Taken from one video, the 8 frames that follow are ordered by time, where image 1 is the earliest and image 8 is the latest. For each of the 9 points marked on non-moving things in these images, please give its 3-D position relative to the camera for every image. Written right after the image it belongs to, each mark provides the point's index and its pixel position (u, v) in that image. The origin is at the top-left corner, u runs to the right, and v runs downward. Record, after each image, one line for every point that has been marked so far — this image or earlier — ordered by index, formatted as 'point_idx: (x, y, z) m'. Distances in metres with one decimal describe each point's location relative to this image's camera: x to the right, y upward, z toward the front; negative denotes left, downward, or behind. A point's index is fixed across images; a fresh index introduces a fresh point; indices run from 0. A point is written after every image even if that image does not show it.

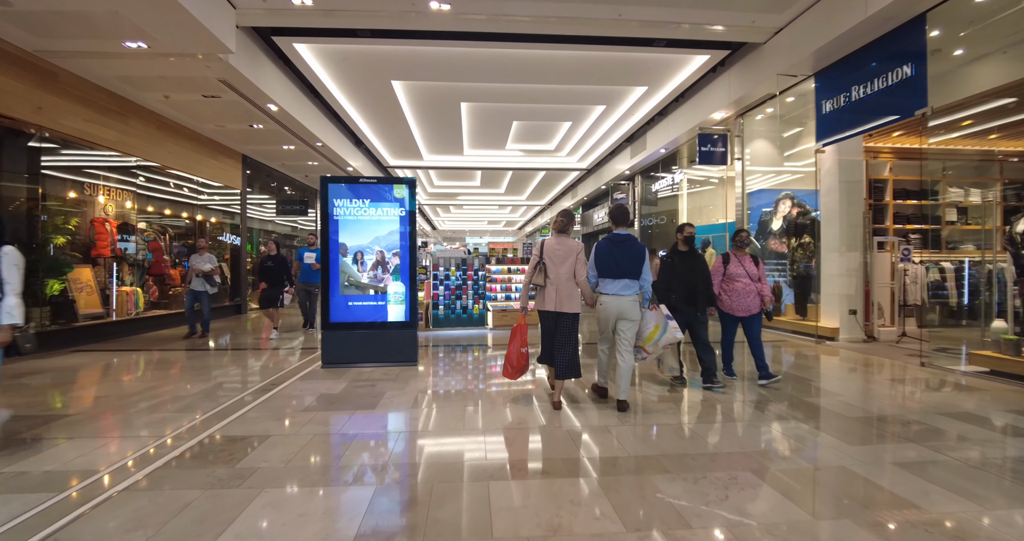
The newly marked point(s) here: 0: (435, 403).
0: (-0.6, -1.1, +3.8) m
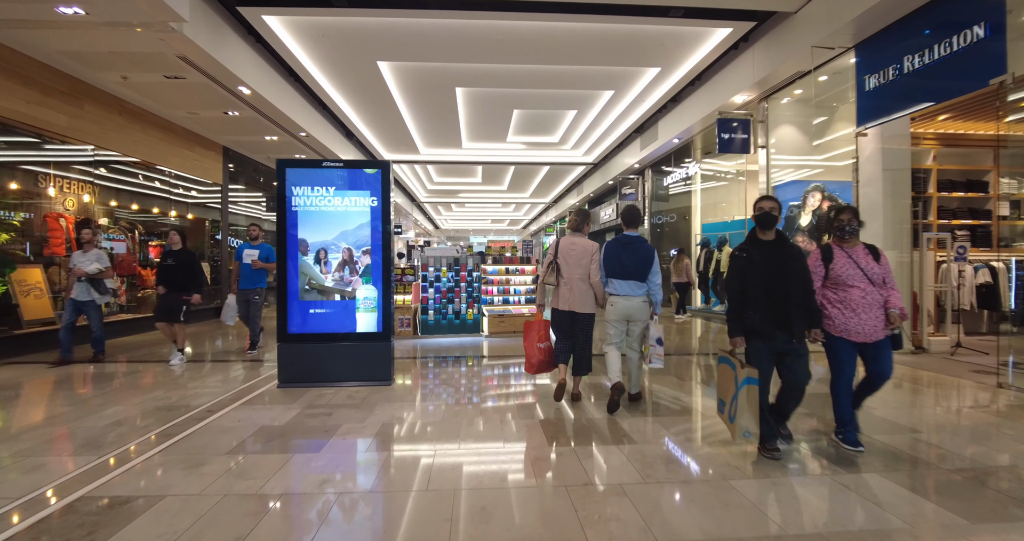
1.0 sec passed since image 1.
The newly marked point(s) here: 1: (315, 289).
0: (-0.7, -1.1, +3.1) m
1: (-1.7, -0.2, +3.9) m
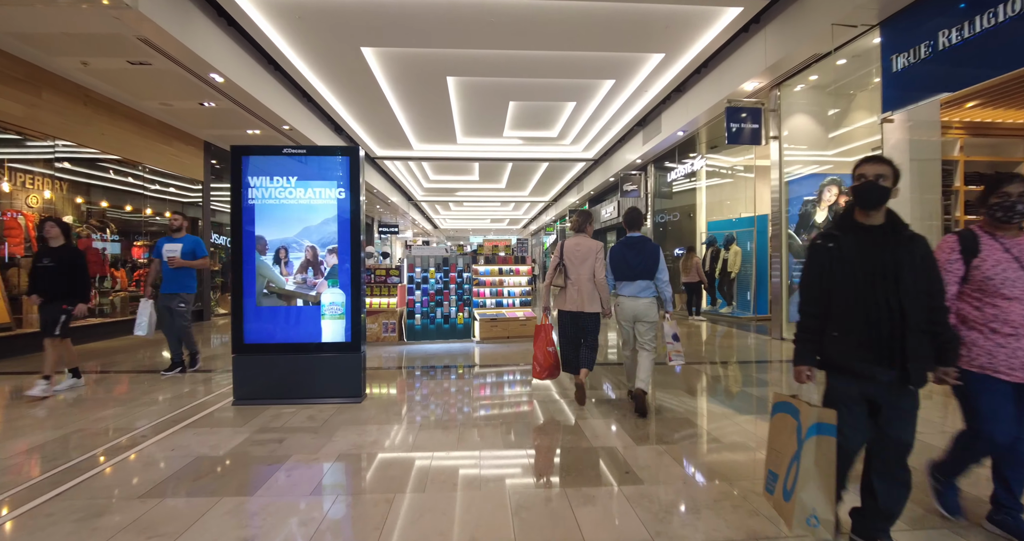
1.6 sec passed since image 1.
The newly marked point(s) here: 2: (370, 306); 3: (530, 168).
0: (-0.8, -1.1, +2.6) m
1: (-1.8, -0.2, +3.5) m
2: (-1.9, -0.5, +6.0) m
3: (+0.6, +3.2, +13.9) m
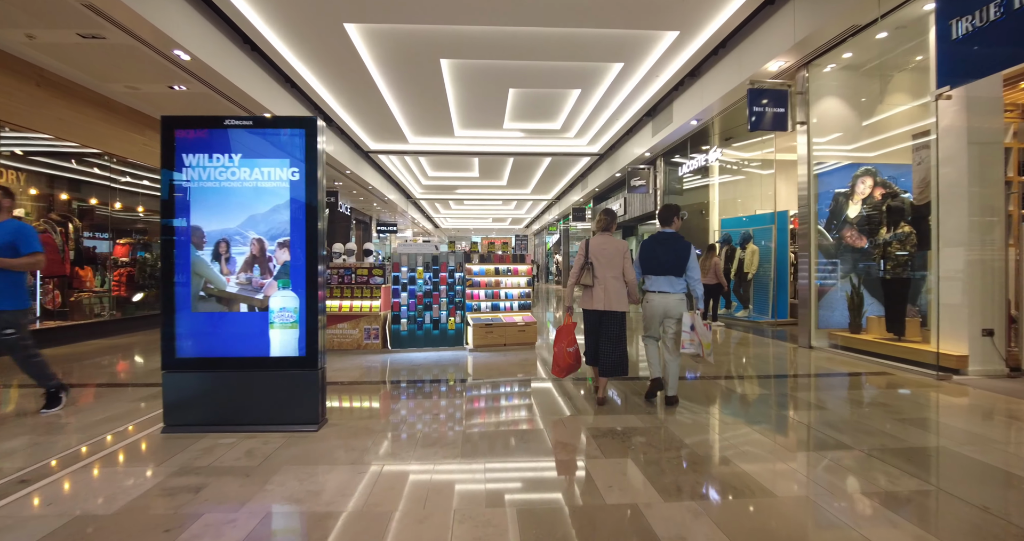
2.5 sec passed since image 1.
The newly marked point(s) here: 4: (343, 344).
0: (-0.9, -1.1, +1.9) m
1: (-1.9, -0.2, +2.8) m
2: (-2.0, -0.5, +5.4) m
3: (+0.6, +3.2, +13.2) m
4: (-2.1, -0.9, +5.5) m
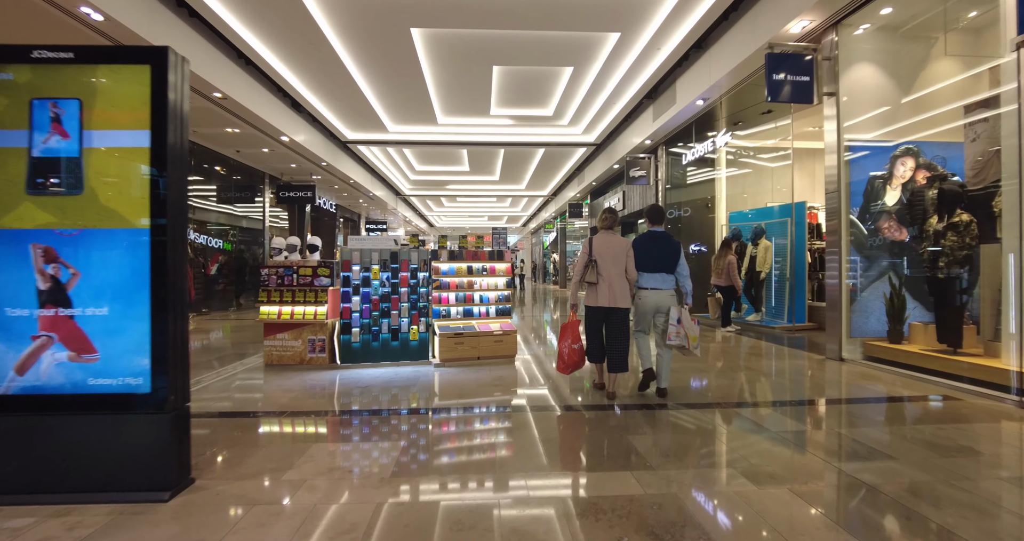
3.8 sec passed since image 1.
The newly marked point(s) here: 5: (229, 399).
0: (-1.2, -1.1, +1.1) m
1: (-2.2, -0.2, +2.0) m
2: (-2.2, -0.5, +4.5) m
3: (+0.4, +3.2, +12.4) m
4: (-2.4, -0.9, +4.6) m
5: (-2.5, -1.1, +3.9) m
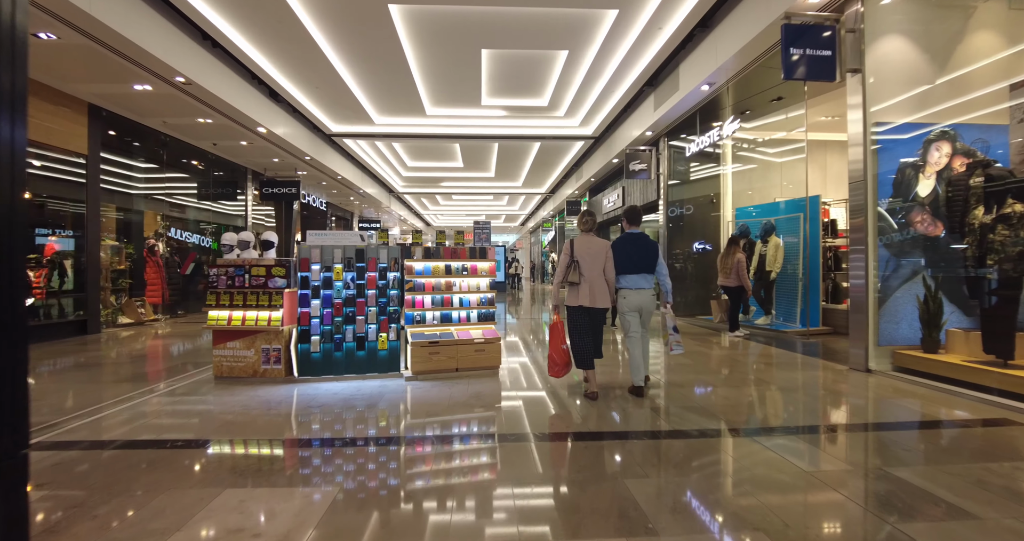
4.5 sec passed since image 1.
0: (-1.3, -1.1, +0.5) m
1: (-2.3, -0.2, +1.4) m
2: (-2.4, -0.5, +4.0) m
3: (+0.2, +3.2, +11.8) m
4: (-2.5, -0.9, +4.0) m
5: (-2.6, -1.1, +3.4) m
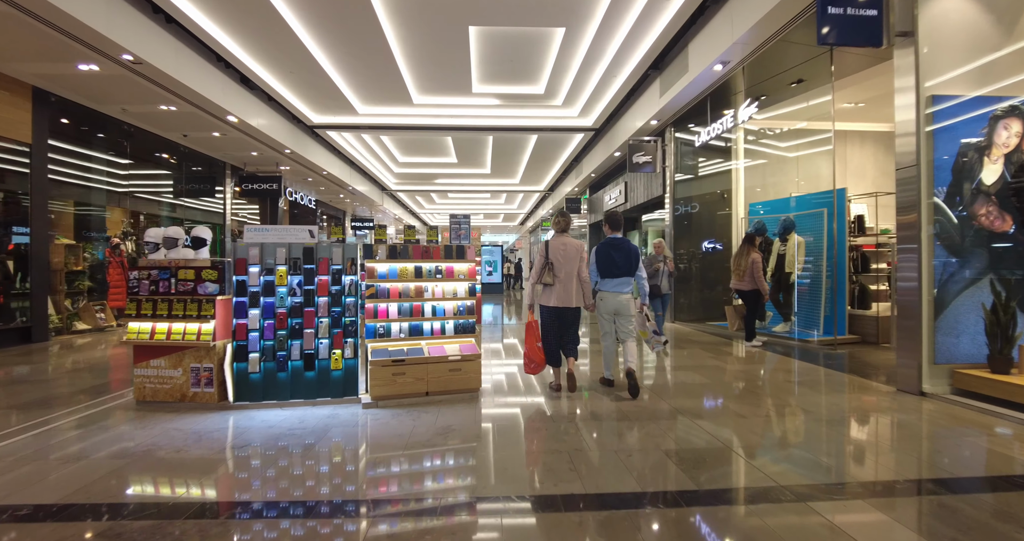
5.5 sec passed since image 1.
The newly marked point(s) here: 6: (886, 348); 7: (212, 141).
0: (-1.5, -1.1, -0.2) m
1: (-2.5, -0.2, +0.7) m
2: (-2.5, -0.5, +3.3) m
3: (+0.1, +3.2, +11.1) m
4: (-2.7, -0.9, +3.4) m
5: (-2.8, -1.1, +2.7) m
6: (+5.0, -1.0, +5.9) m
7: (-6.1, +2.6, +9.0) m
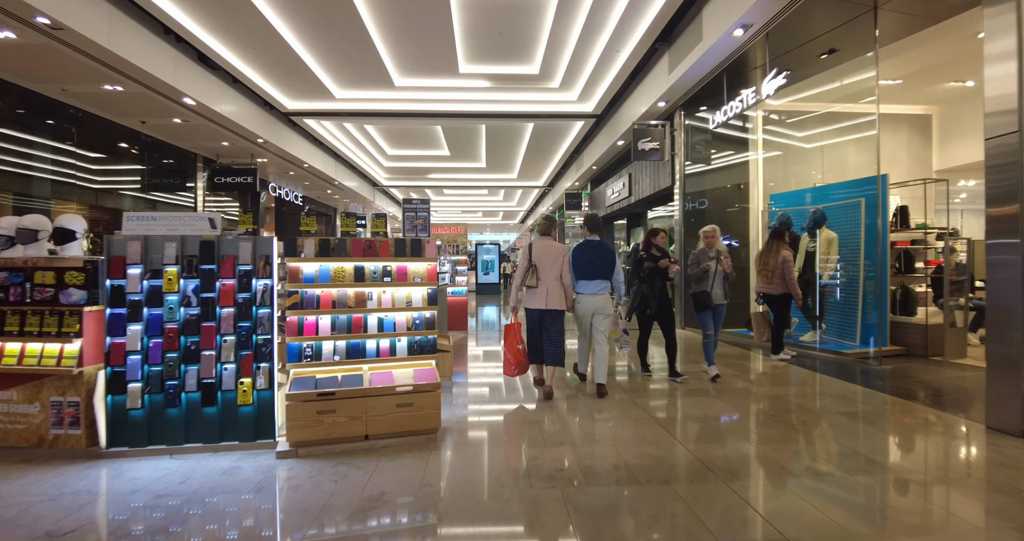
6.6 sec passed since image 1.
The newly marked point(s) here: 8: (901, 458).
0: (-1.7, -1.1, -1.0) m
1: (-2.7, -0.2, -0.1) m
2: (-2.7, -0.5, +2.5) m
3: (0.0, +3.2, +10.2) m
4: (-2.8, -0.9, +2.5) m
5: (-3.0, -1.2, +1.9) m
6: (+4.8, -1.0, +5.0) m
7: (-6.2, +2.6, +8.2) m
8: (+2.4, -1.2, +2.8) m
